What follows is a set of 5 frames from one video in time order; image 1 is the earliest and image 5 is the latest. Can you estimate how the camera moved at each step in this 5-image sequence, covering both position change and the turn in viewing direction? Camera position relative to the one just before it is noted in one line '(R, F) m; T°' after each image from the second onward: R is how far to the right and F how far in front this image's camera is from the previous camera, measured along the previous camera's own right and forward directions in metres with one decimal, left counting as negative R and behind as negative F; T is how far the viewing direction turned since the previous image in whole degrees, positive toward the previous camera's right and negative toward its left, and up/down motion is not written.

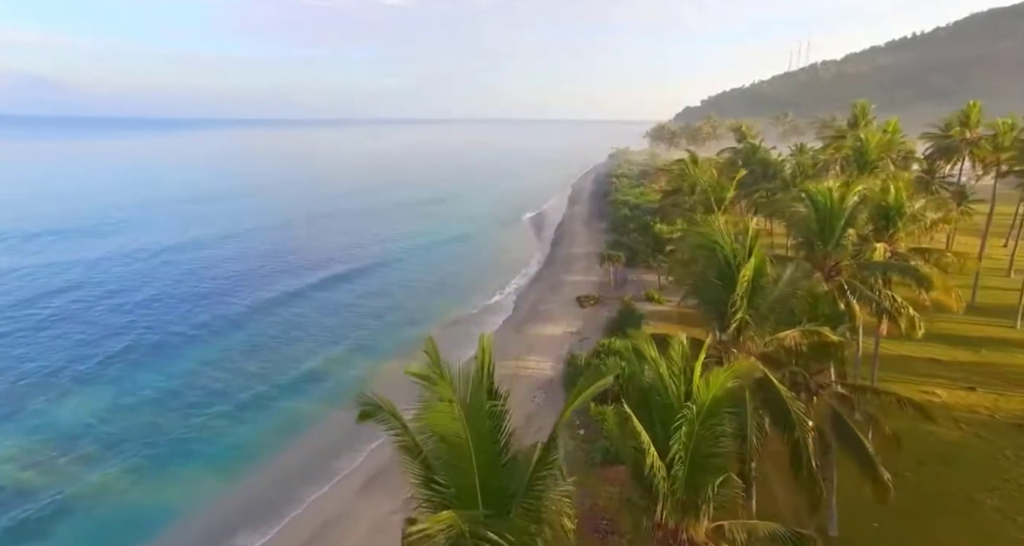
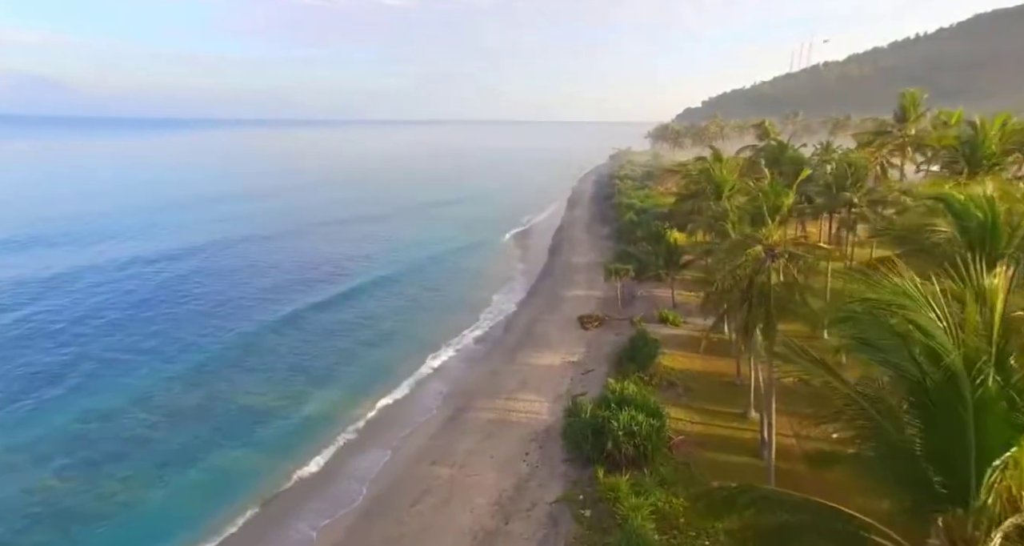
(+0.5, +5.8) m; 0°
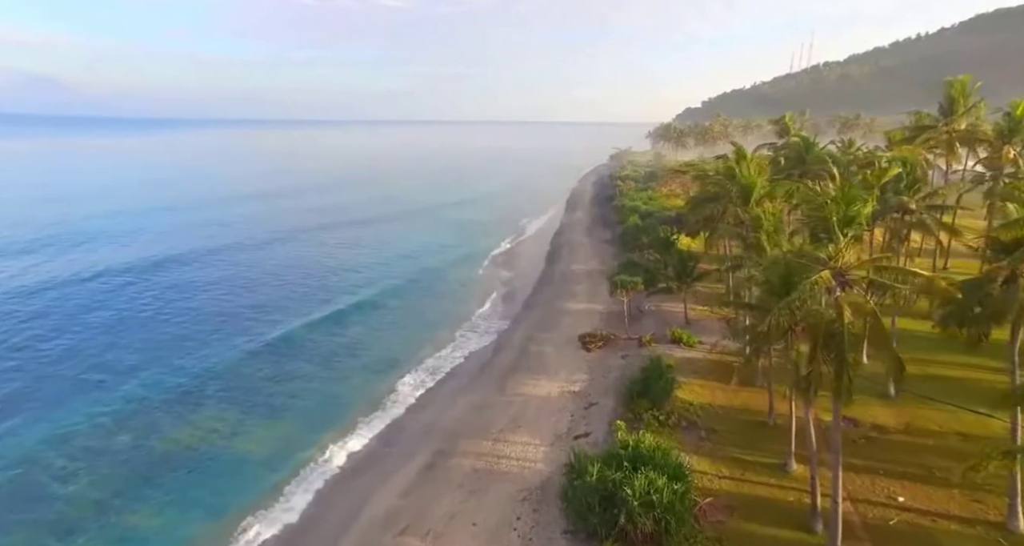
(+0.4, +4.3) m; 0°
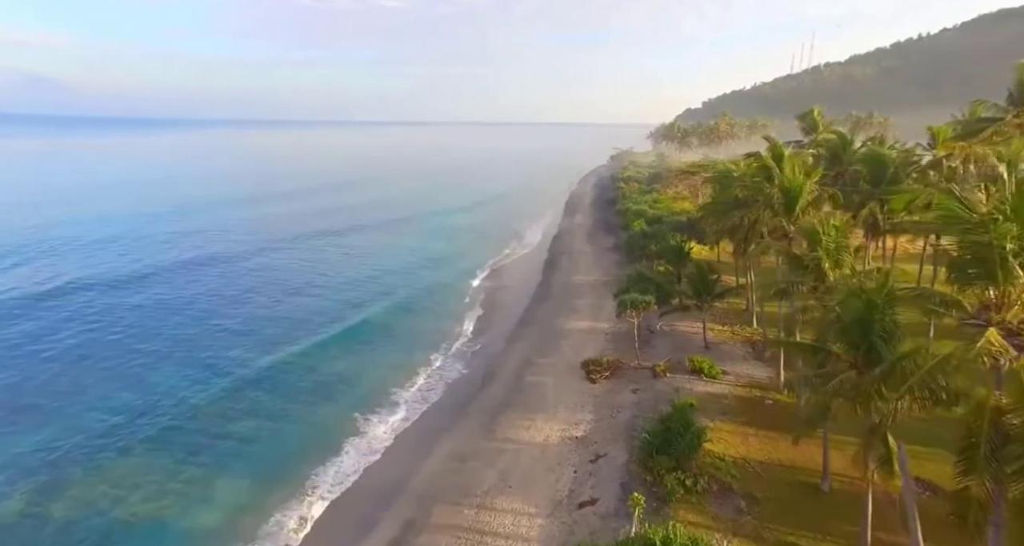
(+0.4, +4.7) m; 0°
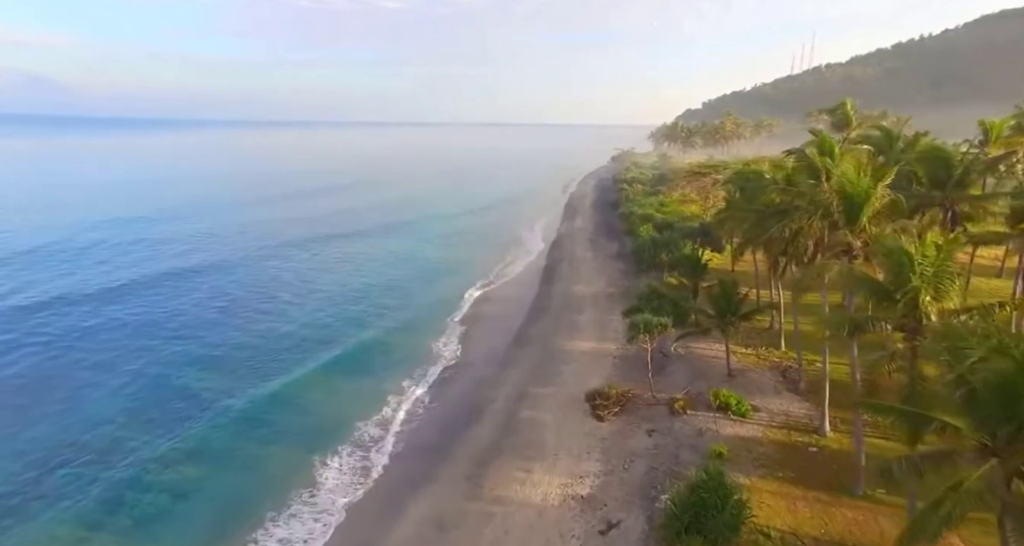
(+0.3, +4.1) m; 0°
